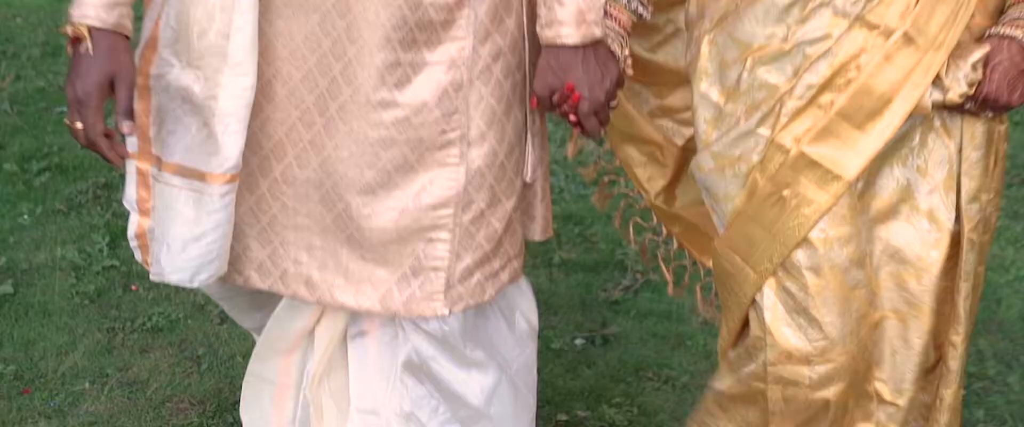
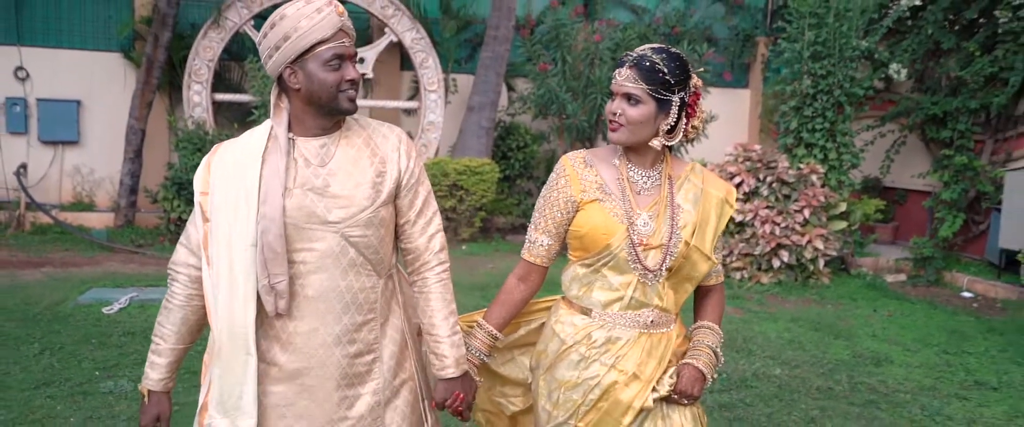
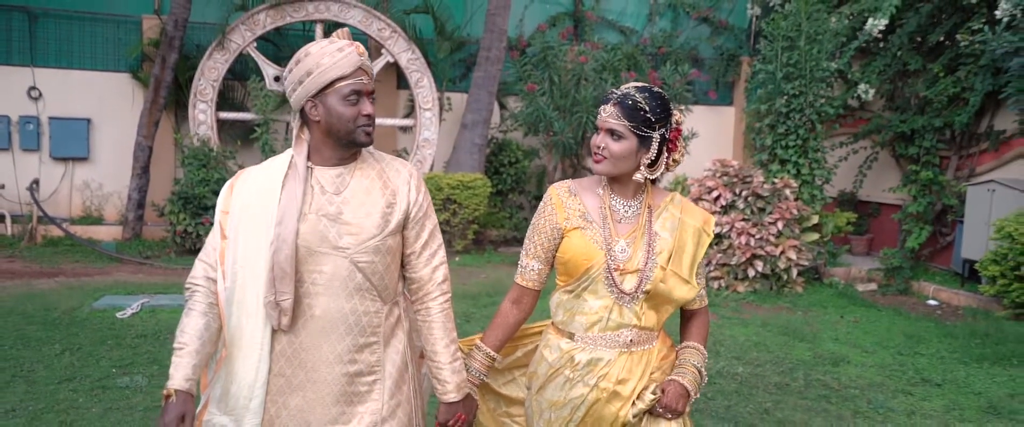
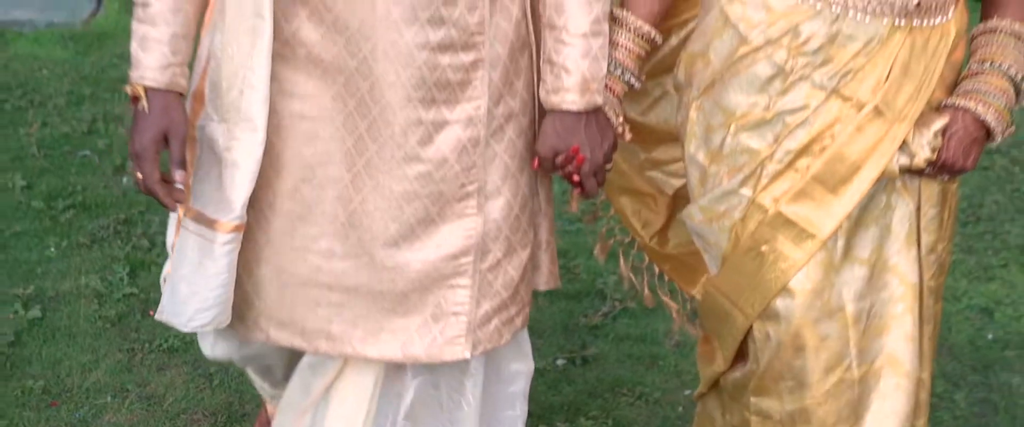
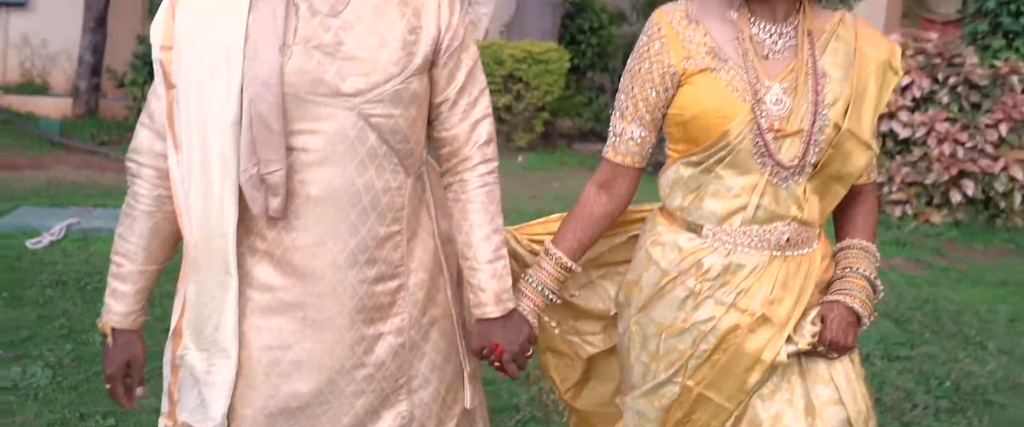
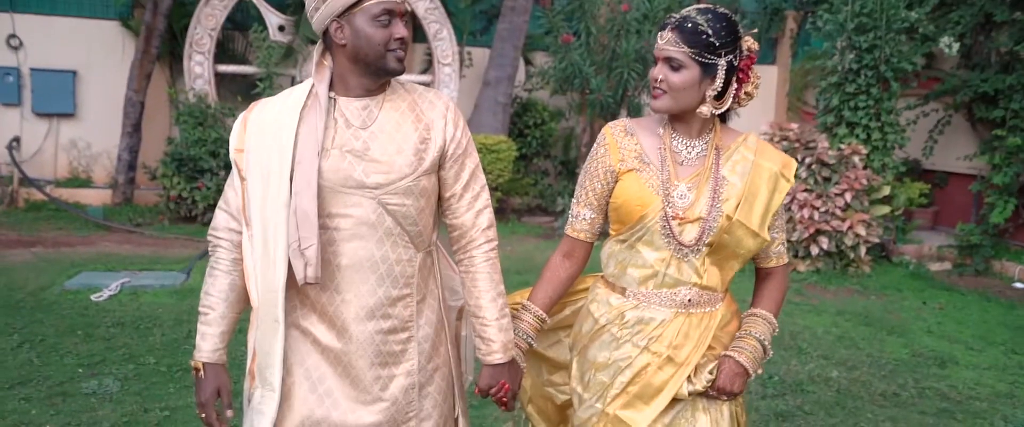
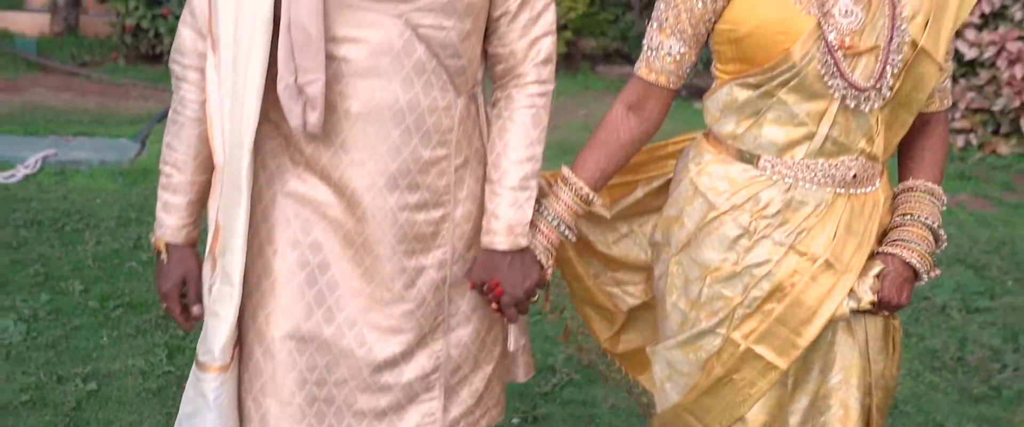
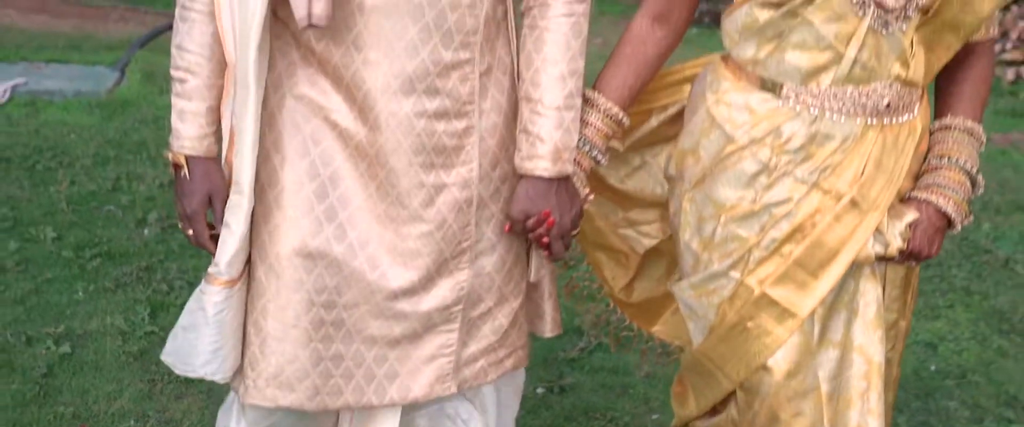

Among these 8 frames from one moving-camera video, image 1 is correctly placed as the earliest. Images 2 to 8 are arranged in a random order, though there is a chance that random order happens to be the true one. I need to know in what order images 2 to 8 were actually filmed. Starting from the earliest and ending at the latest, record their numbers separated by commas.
4, 8, 7, 5, 6, 2, 3
